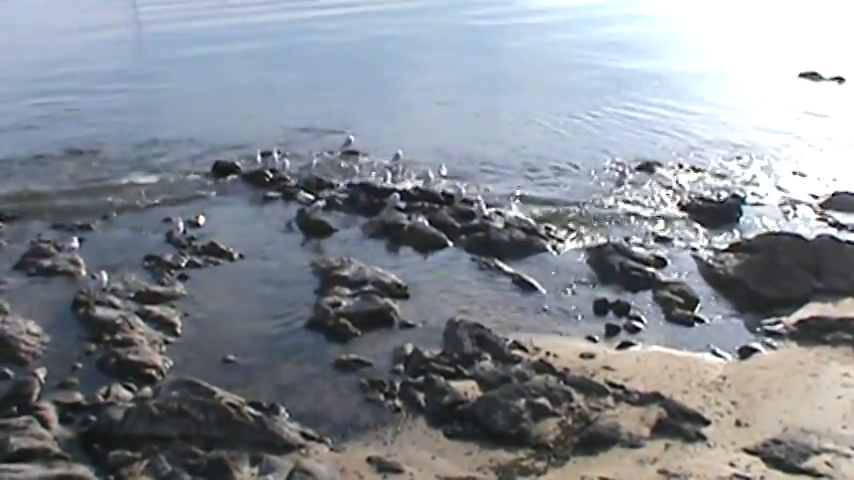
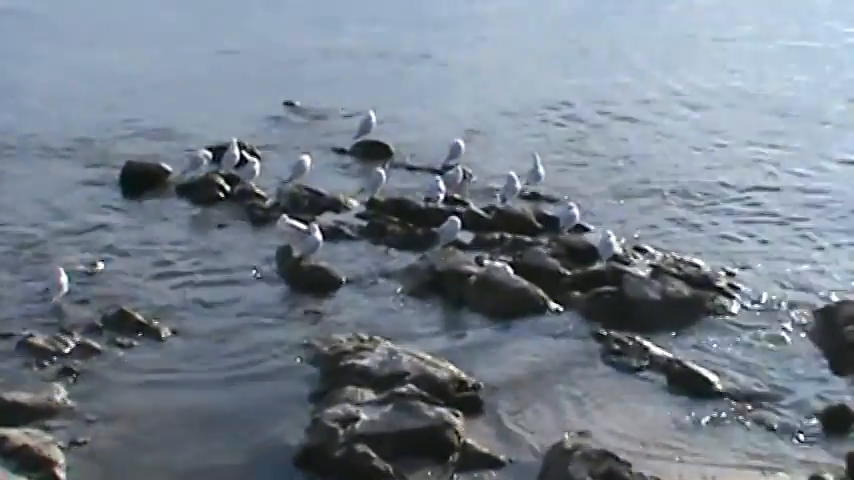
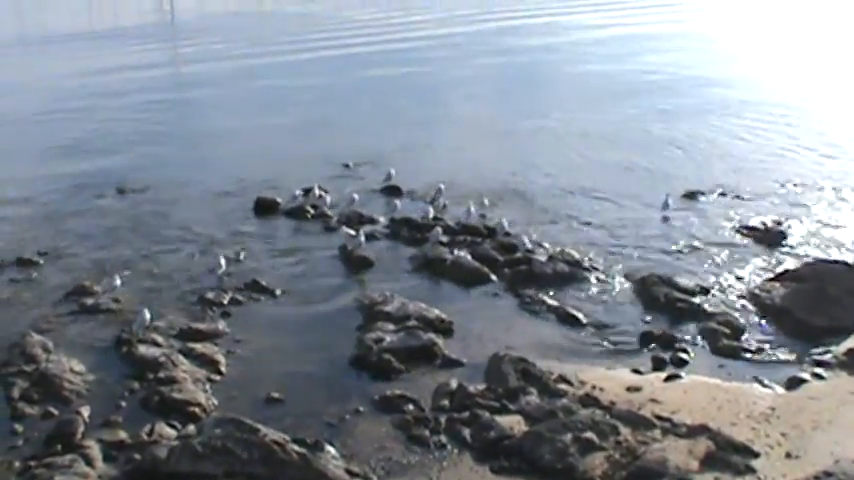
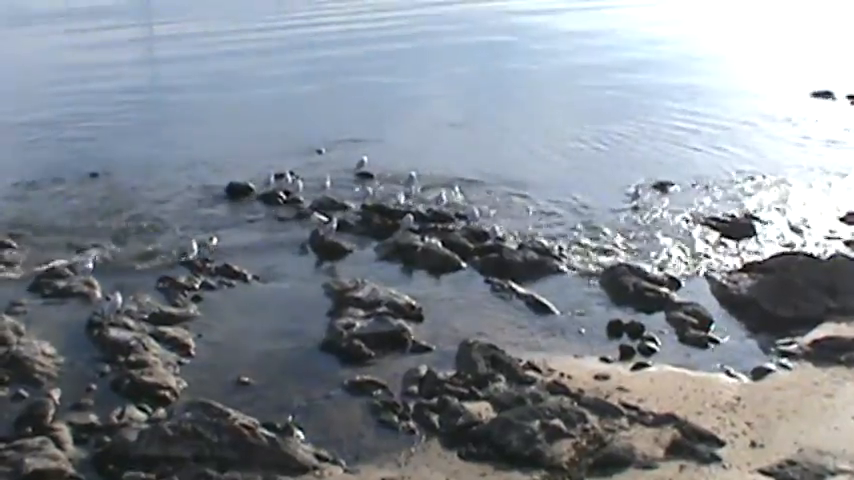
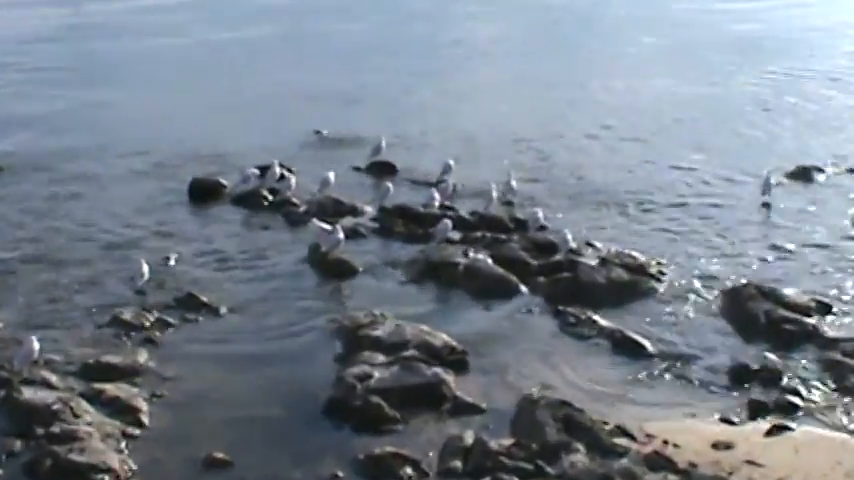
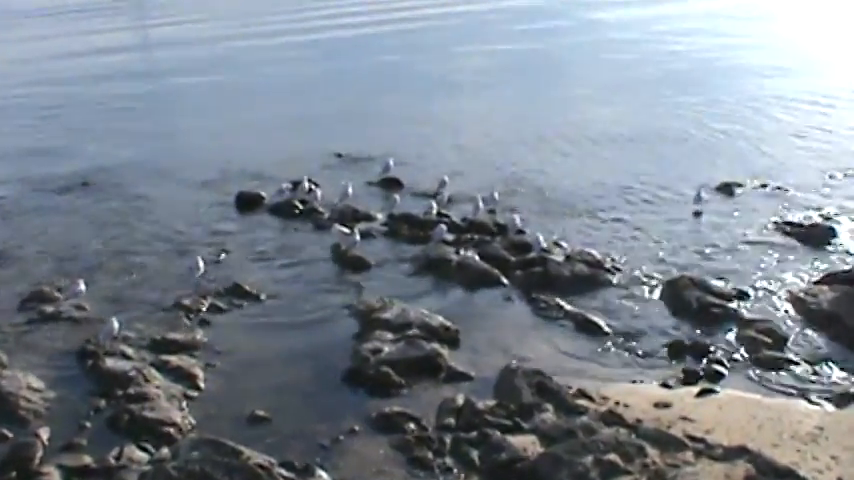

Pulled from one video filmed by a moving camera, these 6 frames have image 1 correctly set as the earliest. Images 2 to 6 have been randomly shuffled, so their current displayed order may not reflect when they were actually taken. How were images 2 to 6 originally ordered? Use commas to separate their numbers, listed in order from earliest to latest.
4, 3, 6, 5, 2
